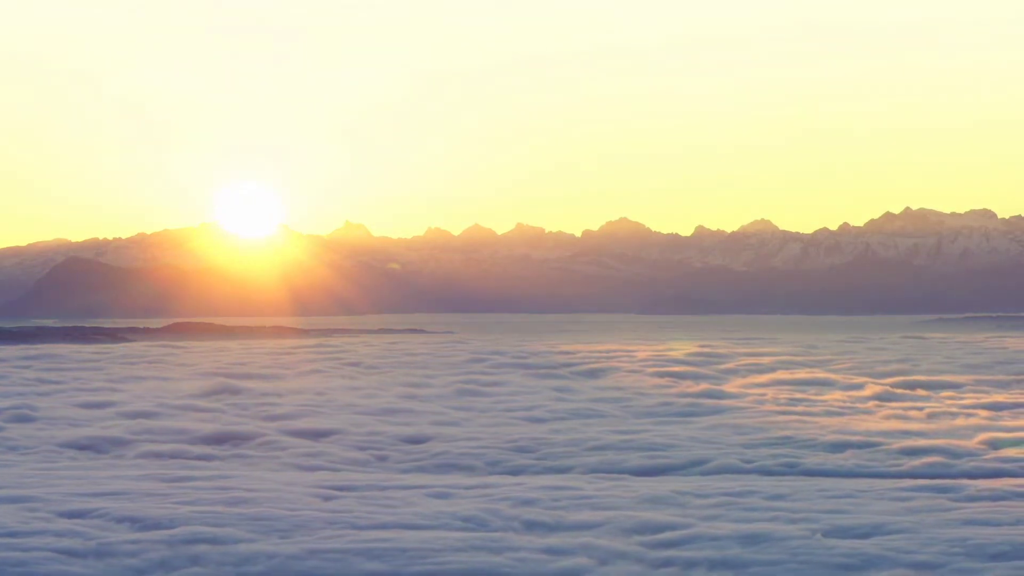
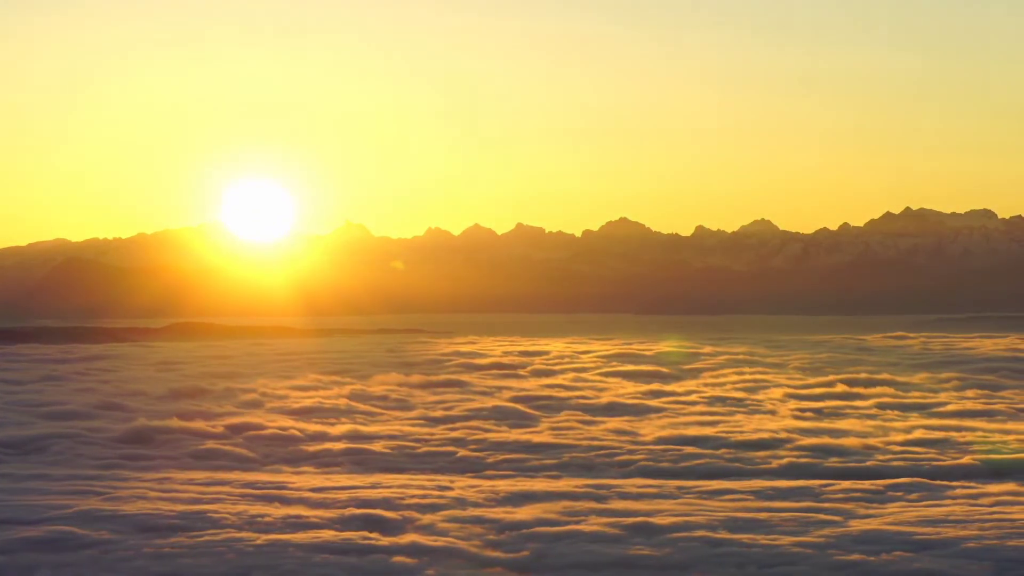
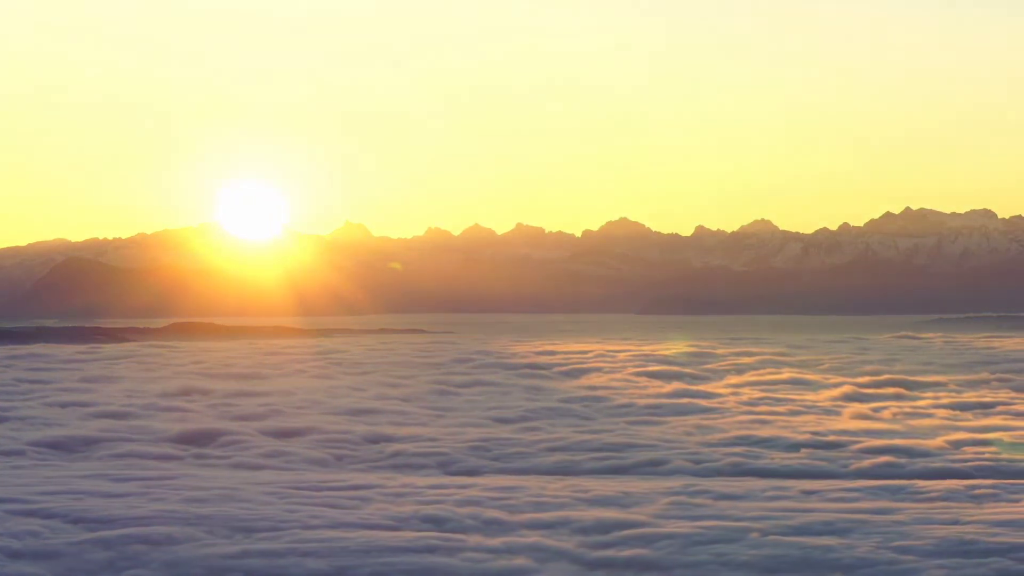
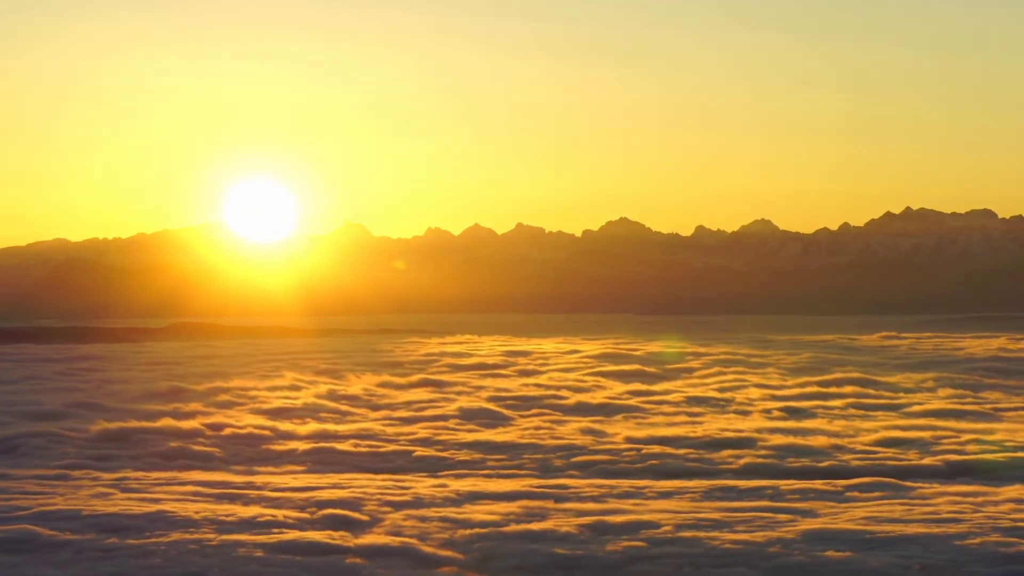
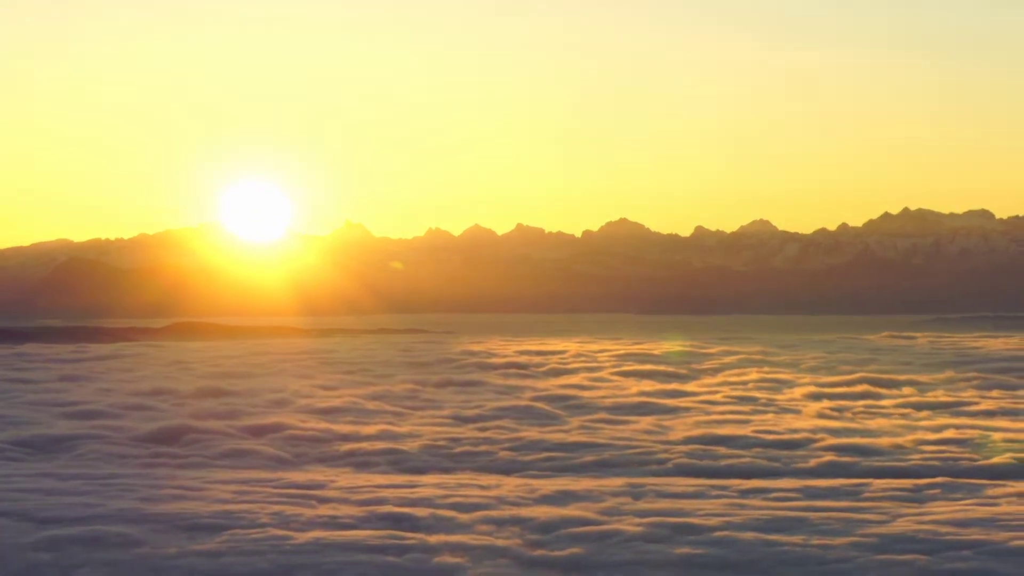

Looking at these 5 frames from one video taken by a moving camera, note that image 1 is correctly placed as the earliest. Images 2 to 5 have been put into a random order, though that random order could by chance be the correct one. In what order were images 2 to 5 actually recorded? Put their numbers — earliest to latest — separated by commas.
3, 5, 2, 4
